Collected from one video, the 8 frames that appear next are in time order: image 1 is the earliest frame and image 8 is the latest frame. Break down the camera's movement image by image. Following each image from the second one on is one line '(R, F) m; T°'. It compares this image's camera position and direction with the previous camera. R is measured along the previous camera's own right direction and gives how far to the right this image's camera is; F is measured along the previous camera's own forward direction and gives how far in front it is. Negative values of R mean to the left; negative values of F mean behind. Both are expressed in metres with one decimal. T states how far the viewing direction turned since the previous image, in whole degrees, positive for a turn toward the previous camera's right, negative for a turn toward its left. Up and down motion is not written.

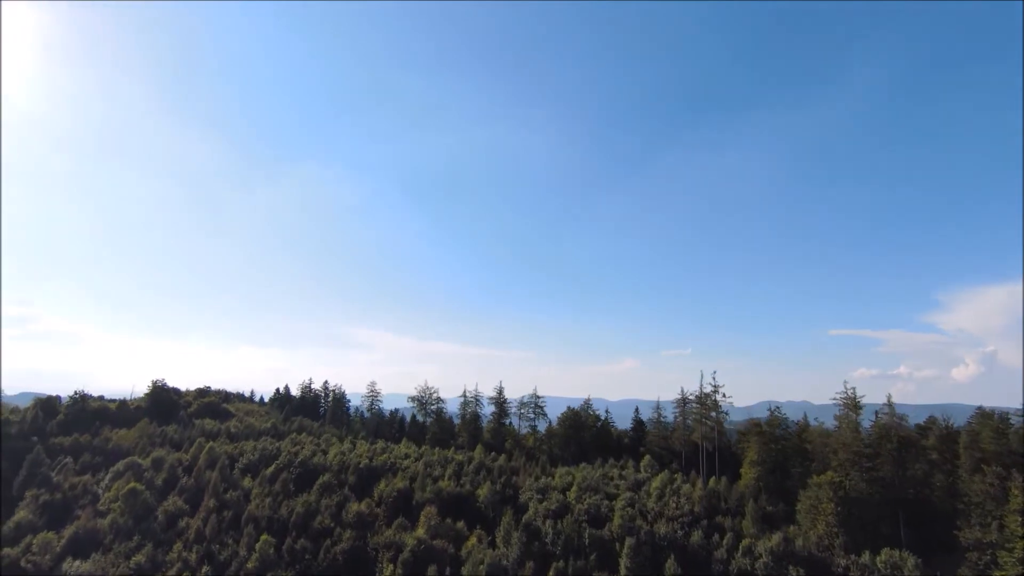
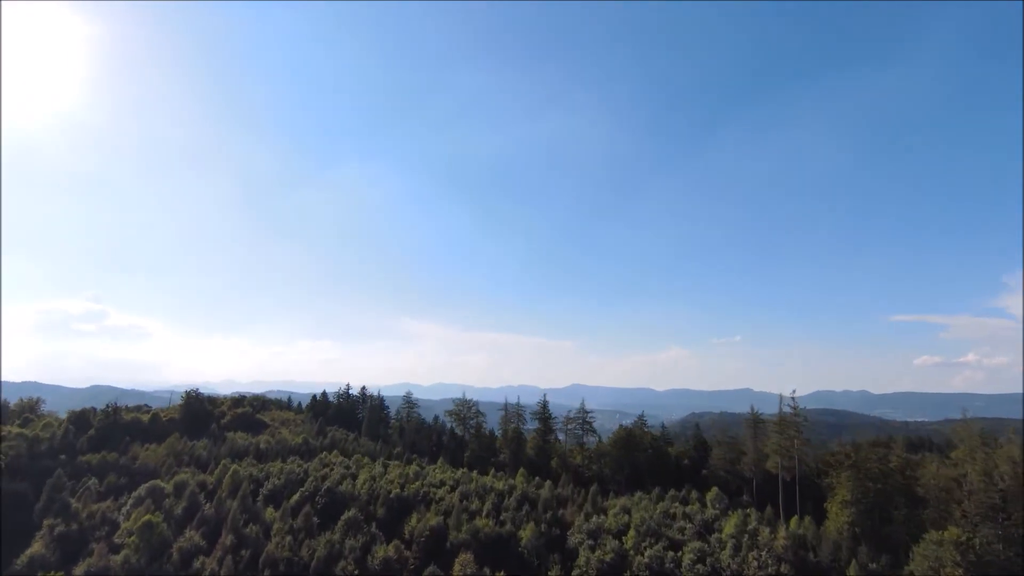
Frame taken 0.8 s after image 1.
(0.0, +5.0) m; -4°
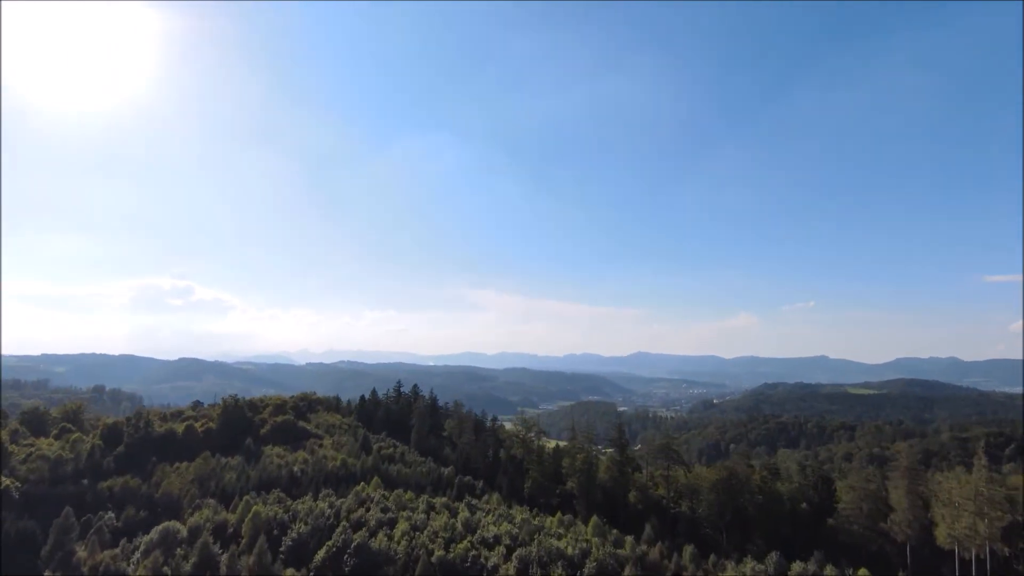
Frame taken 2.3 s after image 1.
(-0.3, +9.3) m; -6°
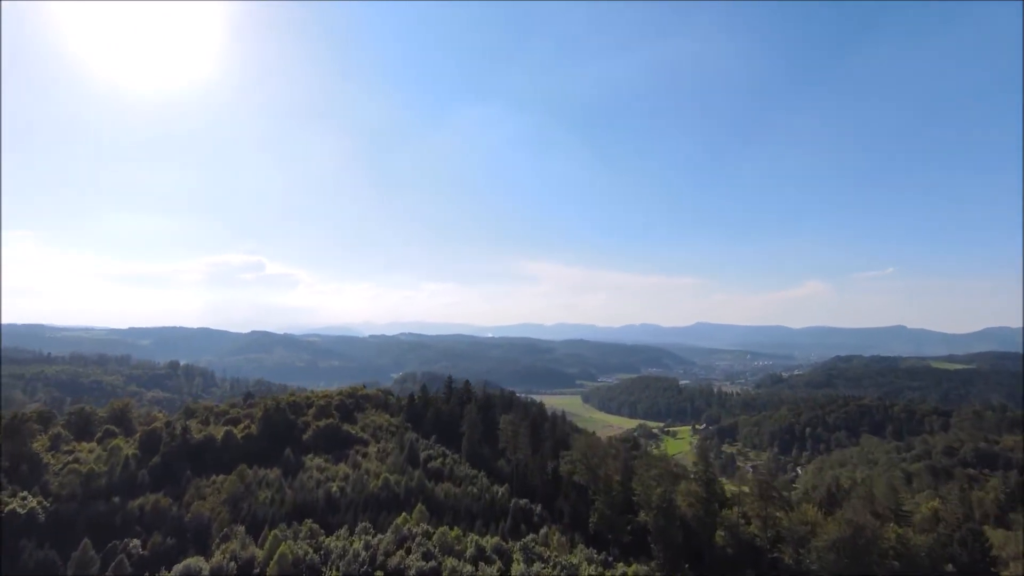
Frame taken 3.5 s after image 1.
(-0.2, +6.9) m; -6°
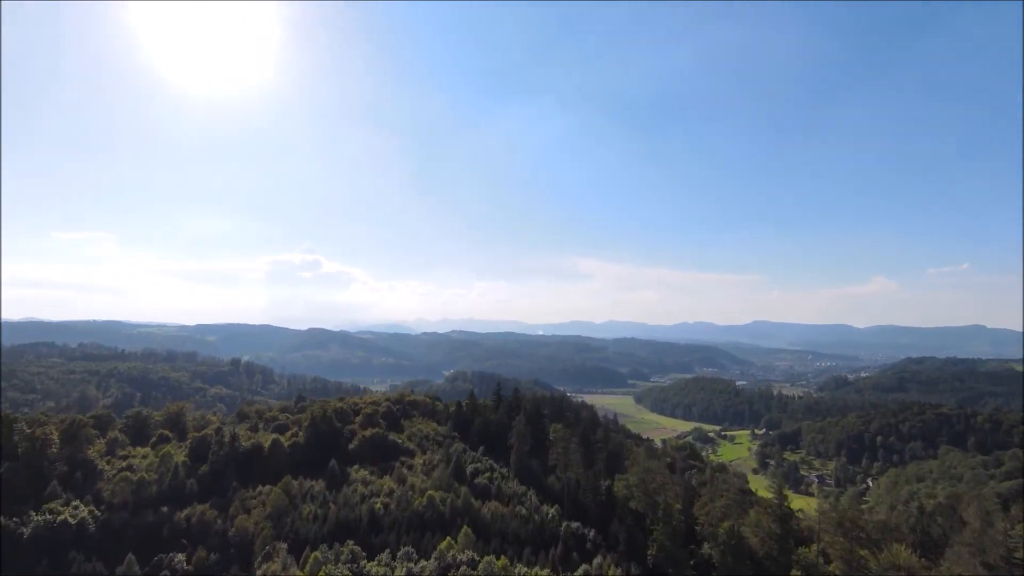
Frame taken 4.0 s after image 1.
(0.0, +2.6) m; -5°
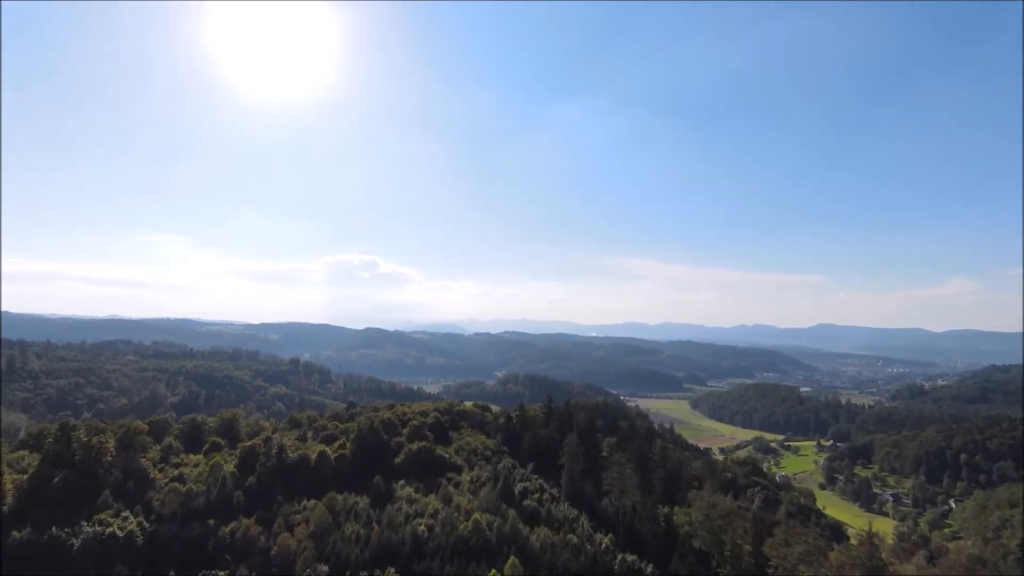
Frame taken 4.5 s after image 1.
(+0.1, +2.5) m; -5°
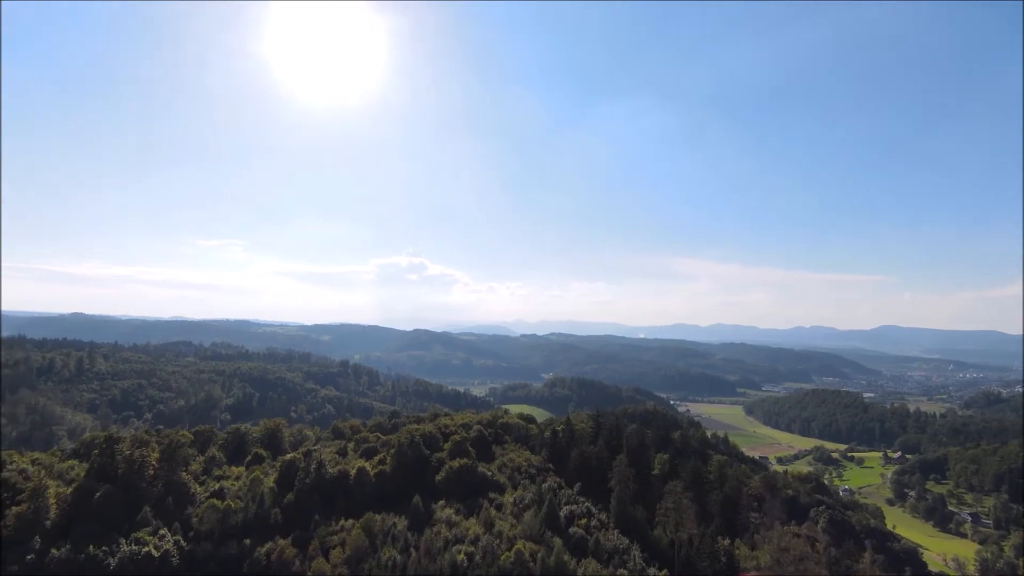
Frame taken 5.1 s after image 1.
(+0.2, +2.7) m; -5°
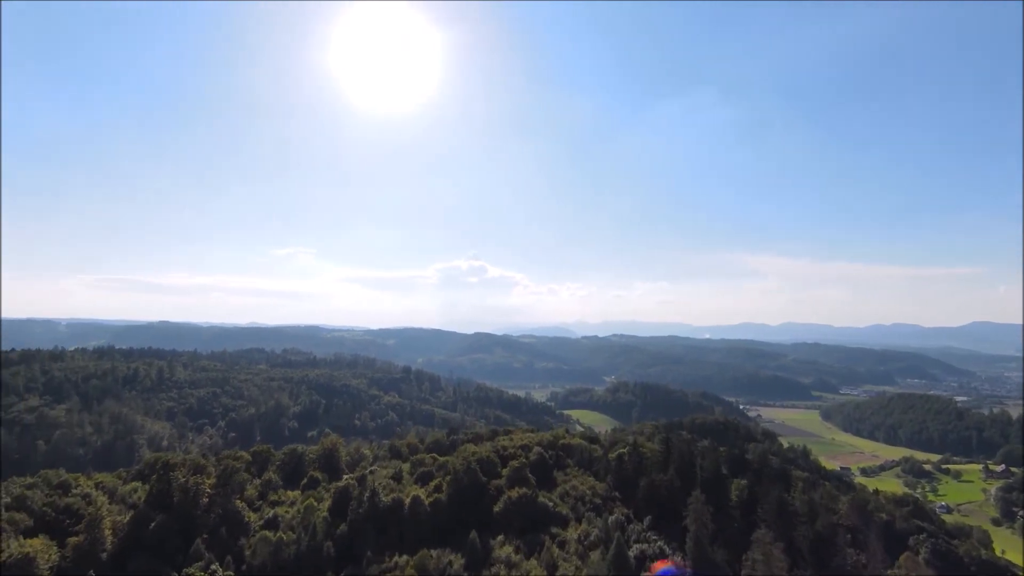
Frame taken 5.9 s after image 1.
(+0.1, +3.5) m; -6°
